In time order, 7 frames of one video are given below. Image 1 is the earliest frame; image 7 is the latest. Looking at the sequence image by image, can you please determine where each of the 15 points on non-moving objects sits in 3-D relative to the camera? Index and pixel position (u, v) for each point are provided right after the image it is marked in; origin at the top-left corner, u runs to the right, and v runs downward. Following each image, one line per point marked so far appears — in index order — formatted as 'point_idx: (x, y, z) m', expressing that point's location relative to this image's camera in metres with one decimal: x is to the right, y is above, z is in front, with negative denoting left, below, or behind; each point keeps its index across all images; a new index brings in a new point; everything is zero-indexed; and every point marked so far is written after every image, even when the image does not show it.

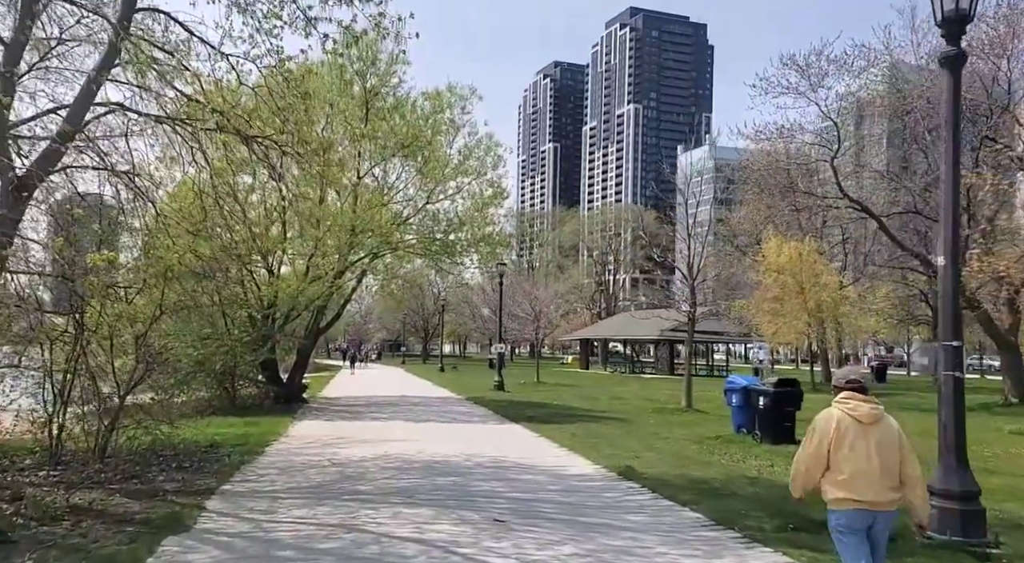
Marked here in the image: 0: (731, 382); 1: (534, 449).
0: (+4.3, -2.0, +18.2) m
1: (+0.4, -2.6, +14.2) m
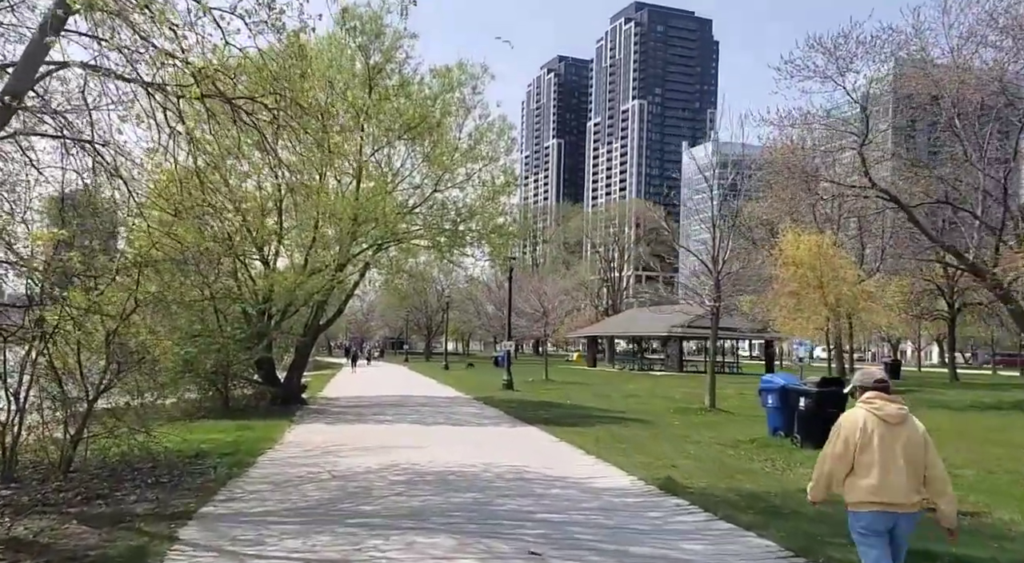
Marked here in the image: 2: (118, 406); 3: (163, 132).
0: (+4.6, -1.8, +16.7) m
1: (+0.7, -2.5, +12.7) m
2: (-4.7, -1.5, +11.0) m
3: (-4.3, +1.8, +11.4) m
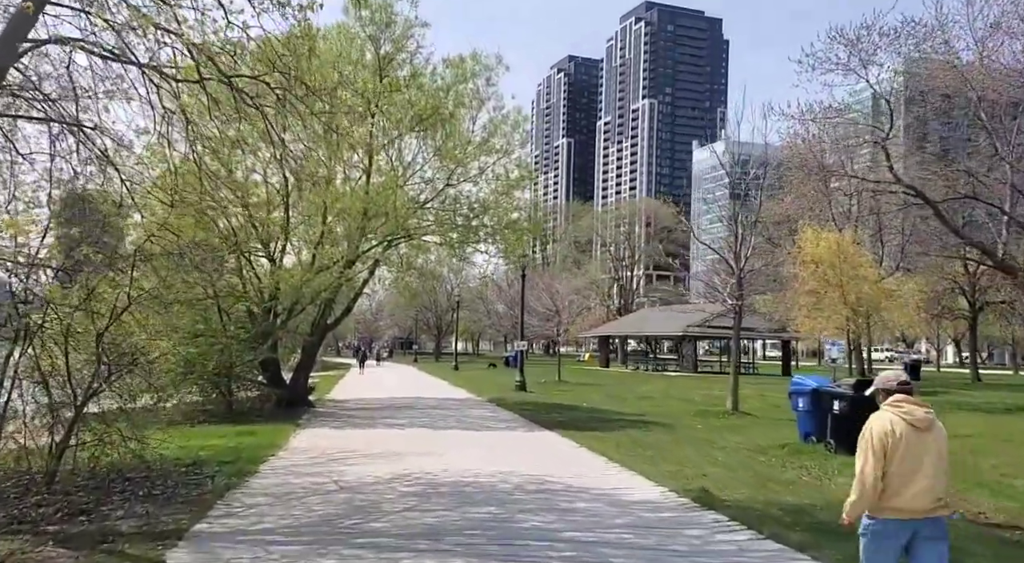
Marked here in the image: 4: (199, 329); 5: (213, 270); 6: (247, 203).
0: (+4.9, -1.7, +15.8) m
1: (+0.9, -2.4, +11.9) m
2: (-4.5, -1.4, +10.2) m
3: (-4.0, +1.8, +10.6) m
4: (-6.4, -1.0, +19.0) m
5: (-6.0, +0.3, +19.0) m
6: (-5.3, +1.6, +18.5) m
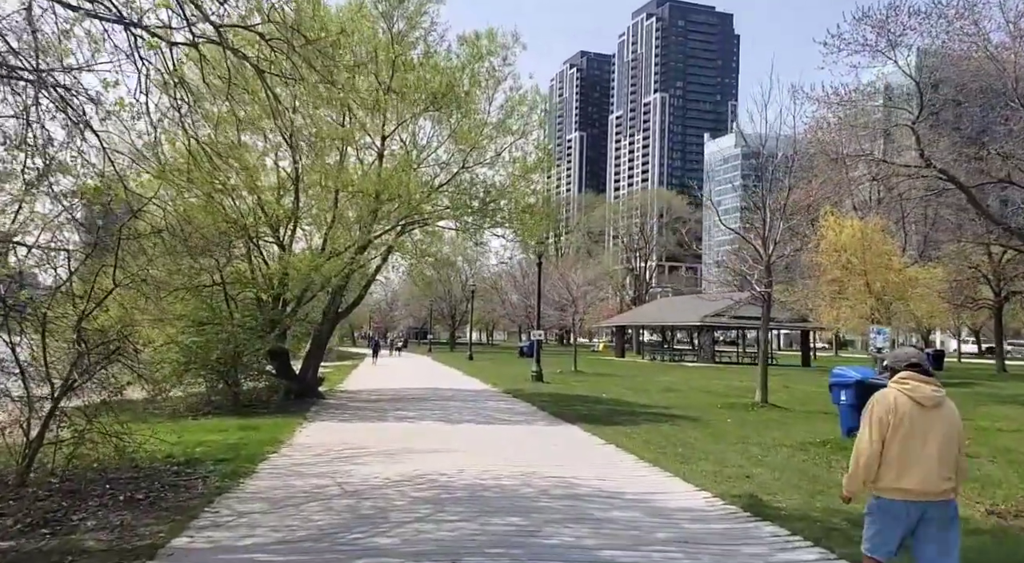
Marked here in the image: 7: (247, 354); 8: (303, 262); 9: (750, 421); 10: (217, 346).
0: (+5.2, -1.5, +14.7) m
1: (+1.2, -2.2, +10.9) m
2: (-4.3, -1.2, +9.3) m
3: (-3.8, +2.0, +9.6) m
4: (-6.0, -0.7, +18.0) m
5: (-5.6, +0.5, +18.0) m
6: (-4.9, +1.8, +17.5) m
7: (-5.5, -1.5, +19.2) m
8: (-4.3, +0.4, +19.2) m
9: (+5.0, -2.9, +19.4) m
10: (-5.8, -1.3, +18.0) m
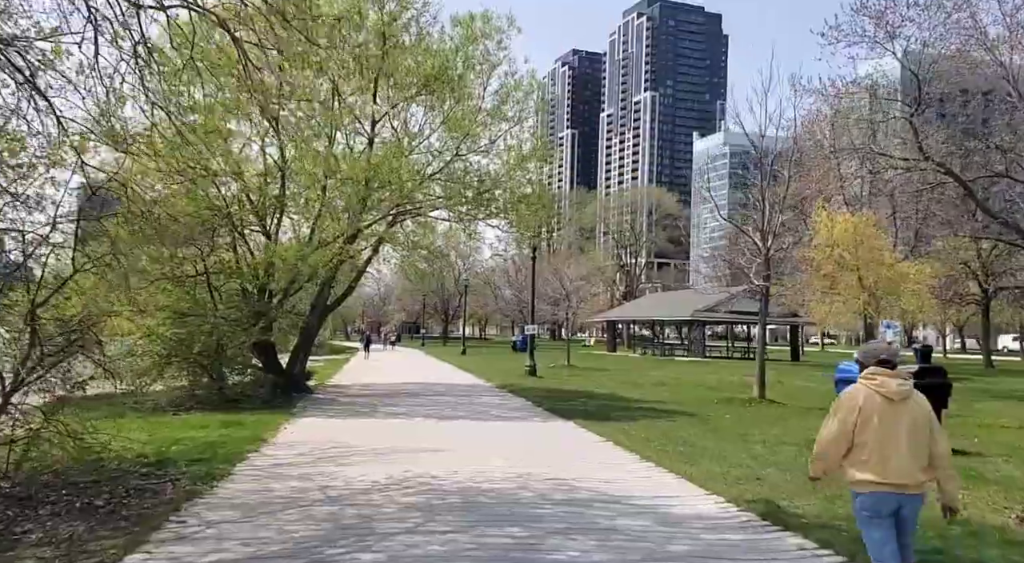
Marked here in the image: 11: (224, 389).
0: (+5.1, -1.4, +14.1) m
1: (+1.1, -2.1, +10.2) m
2: (-4.3, -1.1, +8.6) m
3: (-3.8, +2.2, +8.9) m
4: (-6.1, -0.5, +17.3) m
5: (-5.7, +0.7, +17.3) m
6: (-5.0, +2.0, +16.8) m
7: (-5.6, -1.3, +18.5) m
8: (-4.4, +0.6, +18.5) m
9: (+4.9, -2.8, +18.8) m
10: (-5.9, -1.1, +17.3) m
11: (-5.9, -2.2, +19.0) m
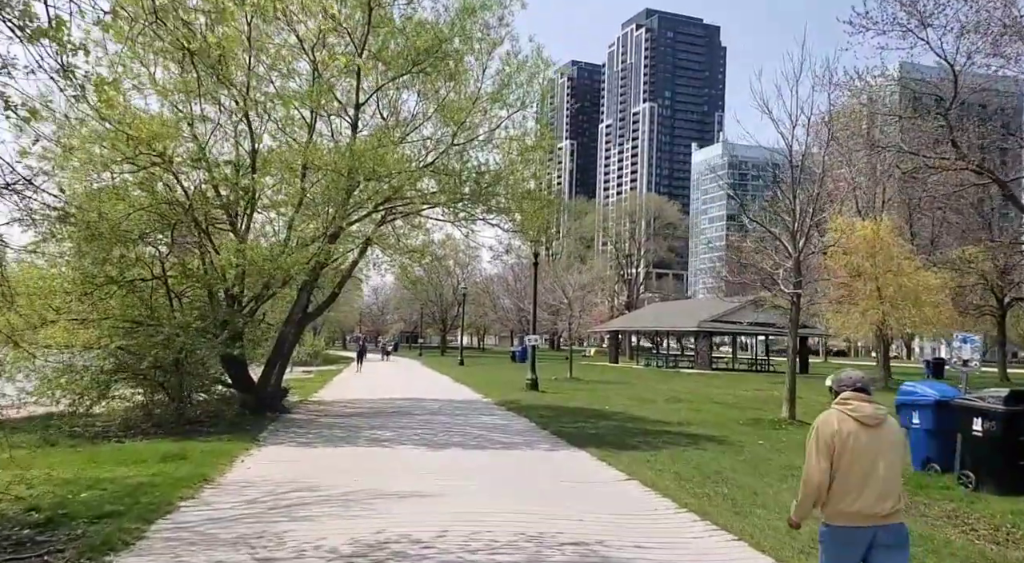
0: (+5.2, -1.4, +11.8) m
1: (+1.2, -2.1, +7.9) m
2: (-4.2, -1.1, +6.3) m
3: (-3.8, +2.2, +6.6) m
4: (-6.0, -0.6, +15.0) m
5: (-5.7, +0.7, +15.0) m
6: (-5.0, +2.0, +14.5) m
7: (-5.6, -1.4, +16.2) m
8: (-4.4, +0.5, +16.2) m
9: (+4.9, -2.9, +16.5) m
10: (-5.9, -1.2, +14.9) m
11: (-5.9, -2.3, +16.6) m
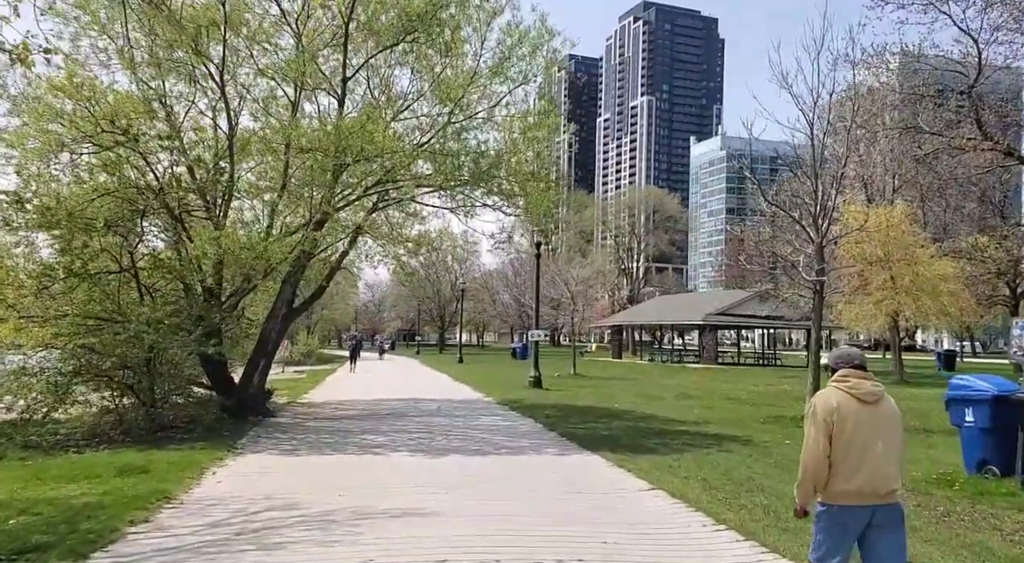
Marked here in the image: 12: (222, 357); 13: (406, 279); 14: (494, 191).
0: (+5.3, -1.2, +10.4) m
1: (+1.3, -1.9, +6.5) m
2: (-4.1, -1.0, +4.9) m
3: (-3.7, +2.3, +5.2) m
4: (-6.0, -0.4, +13.6) m
5: (-5.6, +0.8, +13.6) m
6: (-4.9, +2.1, +13.1) m
7: (-5.5, -1.3, +14.8) m
8: (-4.3, +0.7, +14.8) m
9: (+5.0, -2.6, +15.1) m
10: (-5.8, -1.0, +13.5) m
11: (-5.8, -2.2, +15.2) m
12: (-5.3, -1.3, +17.1) m
13: (-2.3, +0.1, +19.7) m
14: (-0.4, +1.7, +17.8) m
